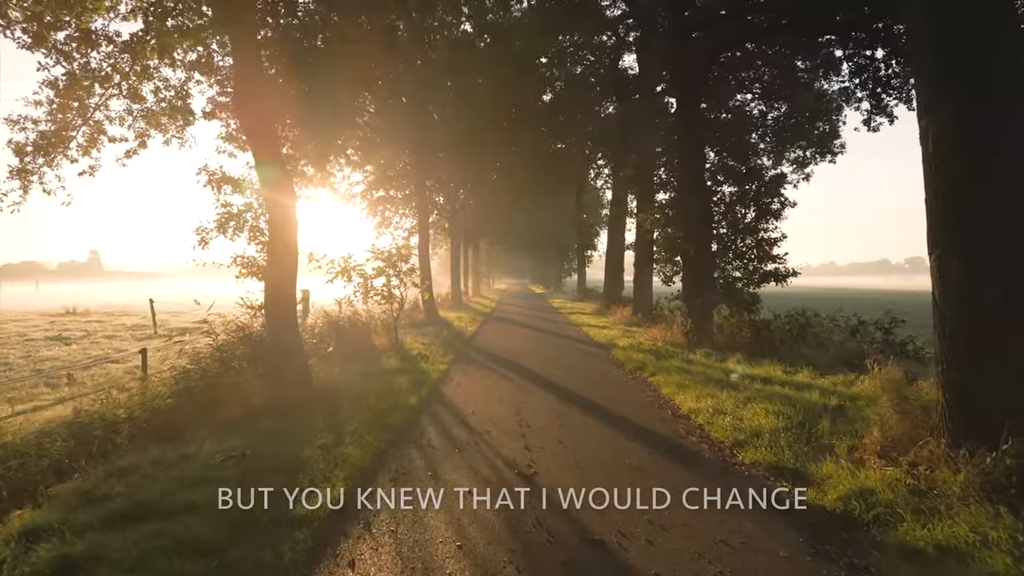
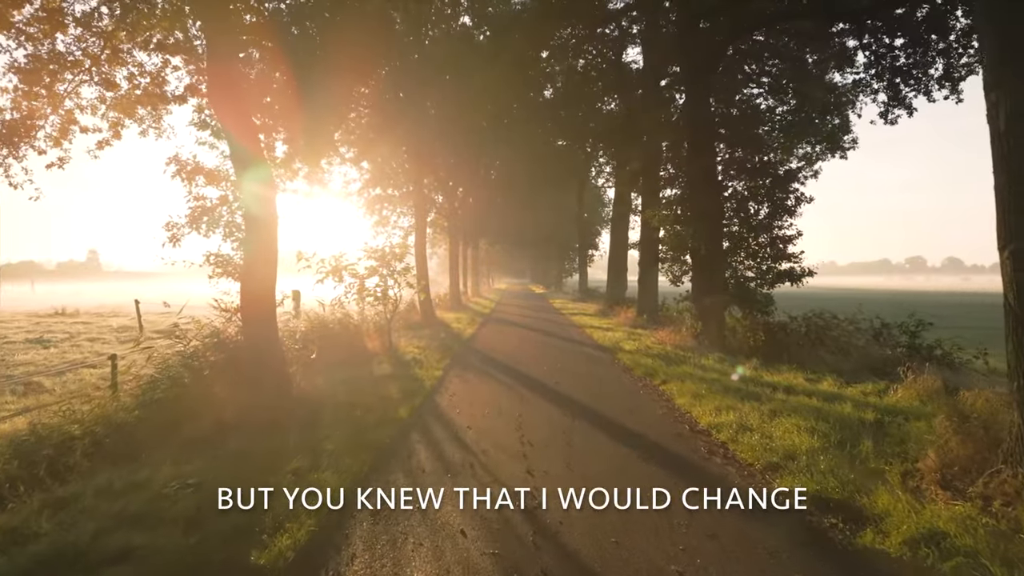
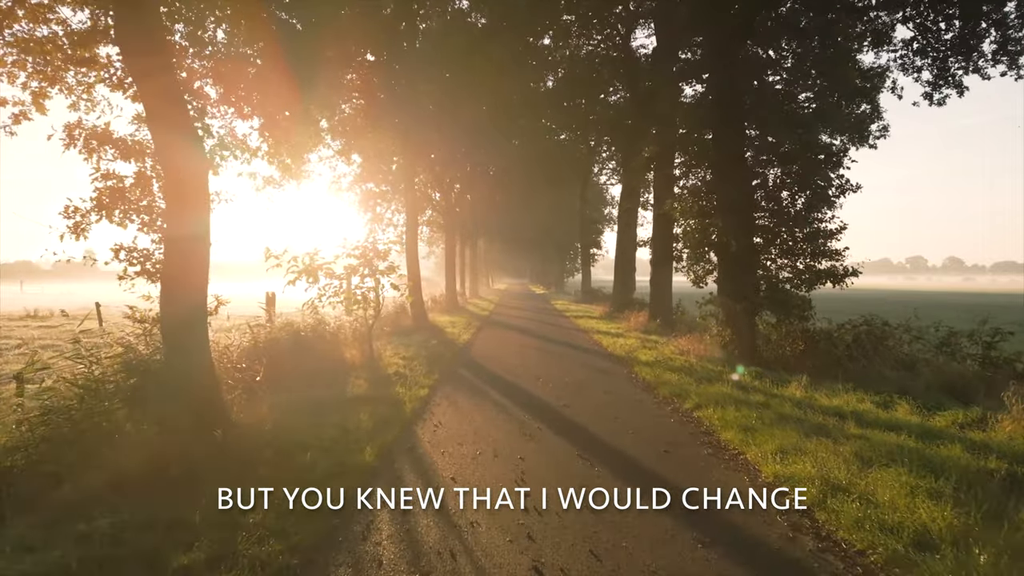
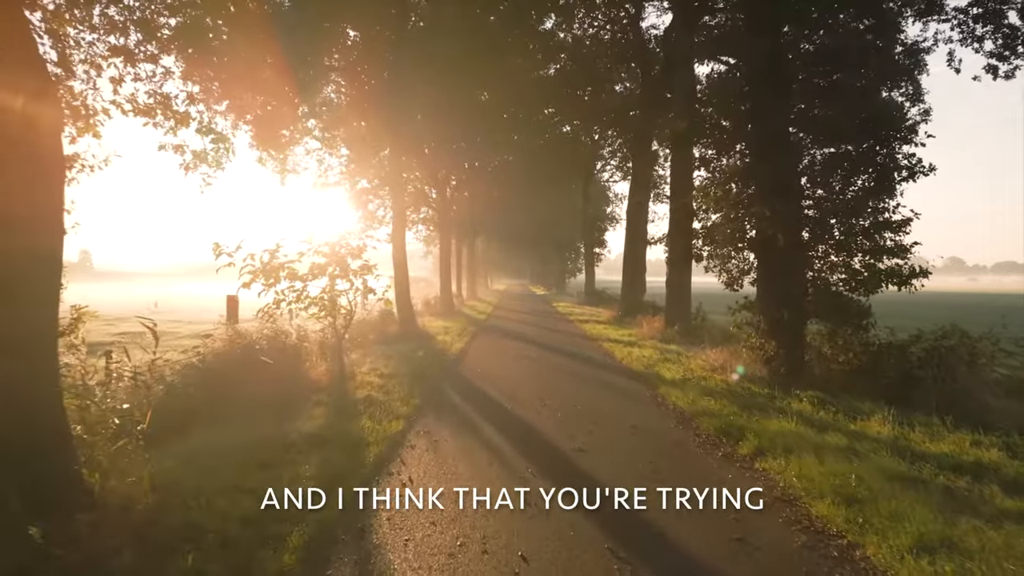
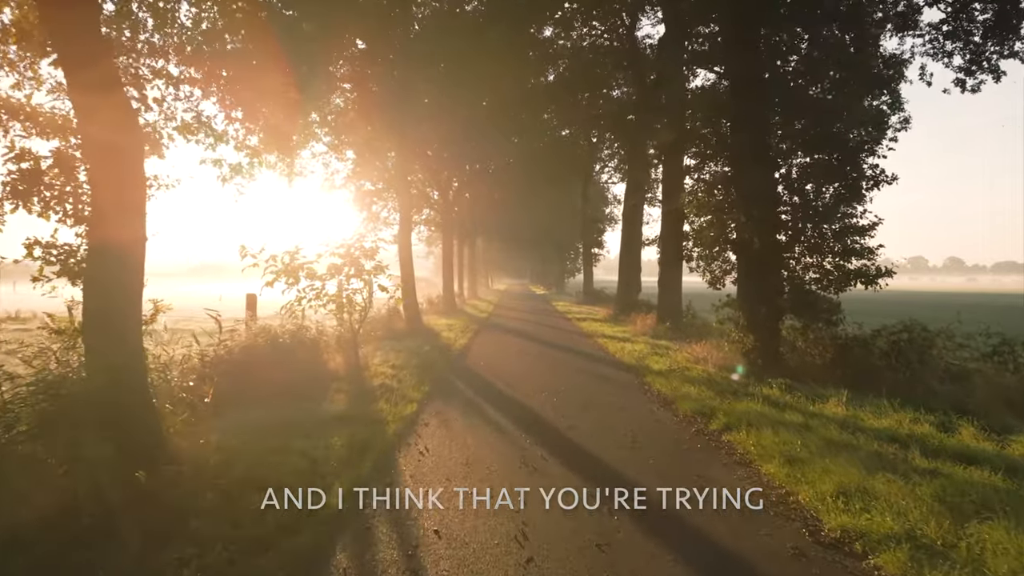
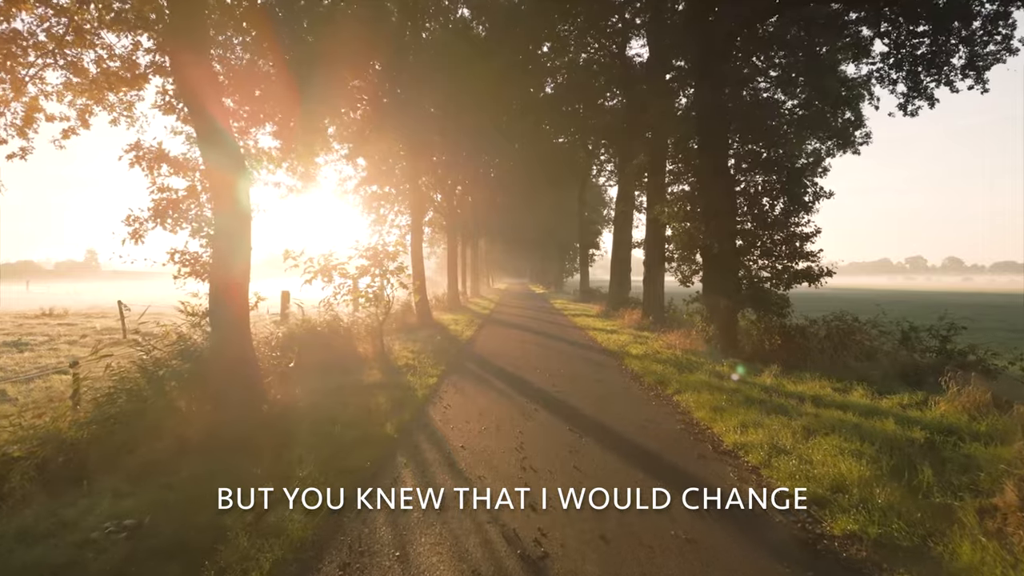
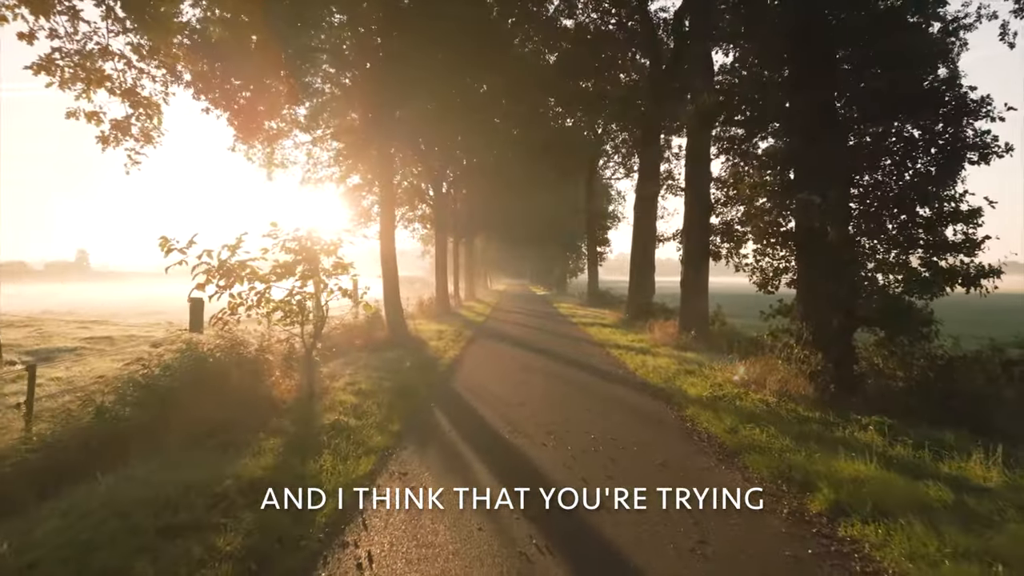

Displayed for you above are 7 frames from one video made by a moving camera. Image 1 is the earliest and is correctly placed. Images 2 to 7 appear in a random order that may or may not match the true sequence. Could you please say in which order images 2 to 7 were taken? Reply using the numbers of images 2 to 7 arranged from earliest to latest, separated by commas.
2, 6, 3, 5, 4, 7
